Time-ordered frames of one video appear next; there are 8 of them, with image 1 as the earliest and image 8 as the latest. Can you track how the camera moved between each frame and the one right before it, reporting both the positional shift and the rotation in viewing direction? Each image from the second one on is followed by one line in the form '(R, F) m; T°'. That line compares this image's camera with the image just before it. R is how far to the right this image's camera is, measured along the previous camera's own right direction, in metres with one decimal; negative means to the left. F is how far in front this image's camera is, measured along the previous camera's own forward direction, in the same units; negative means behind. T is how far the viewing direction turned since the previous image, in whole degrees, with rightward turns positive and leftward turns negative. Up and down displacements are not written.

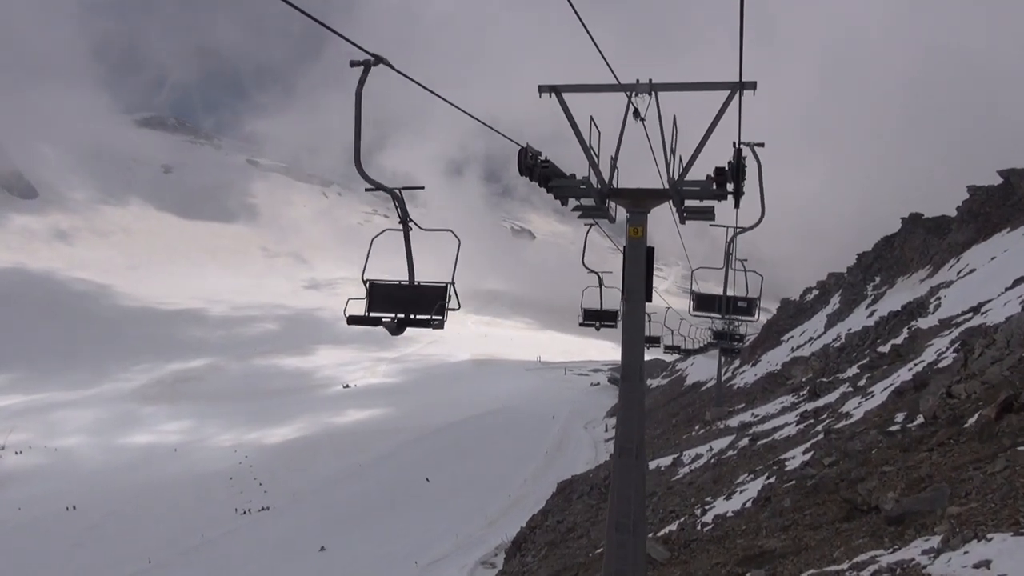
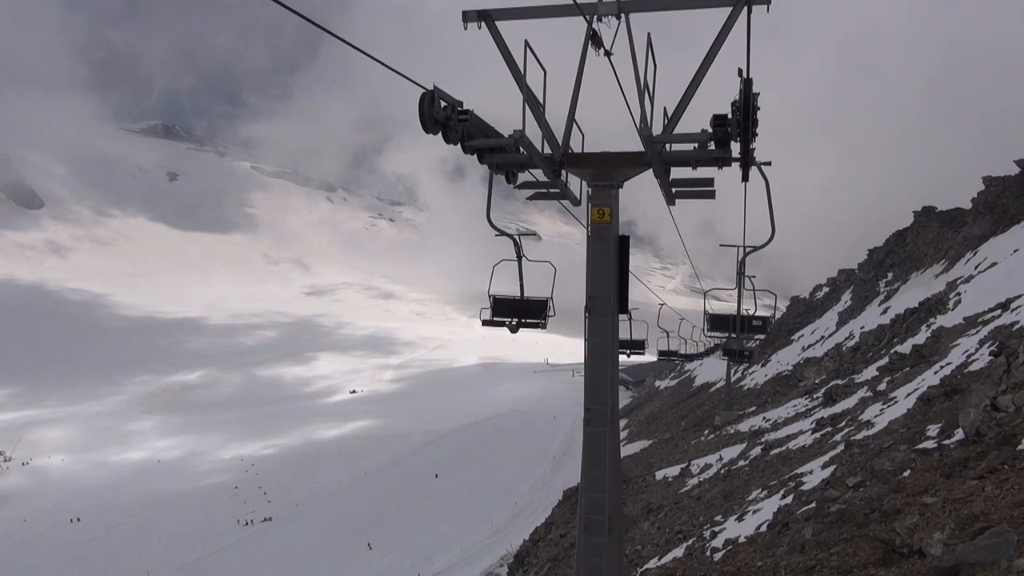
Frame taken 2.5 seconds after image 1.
(+0.3, +0.9) m; -1°
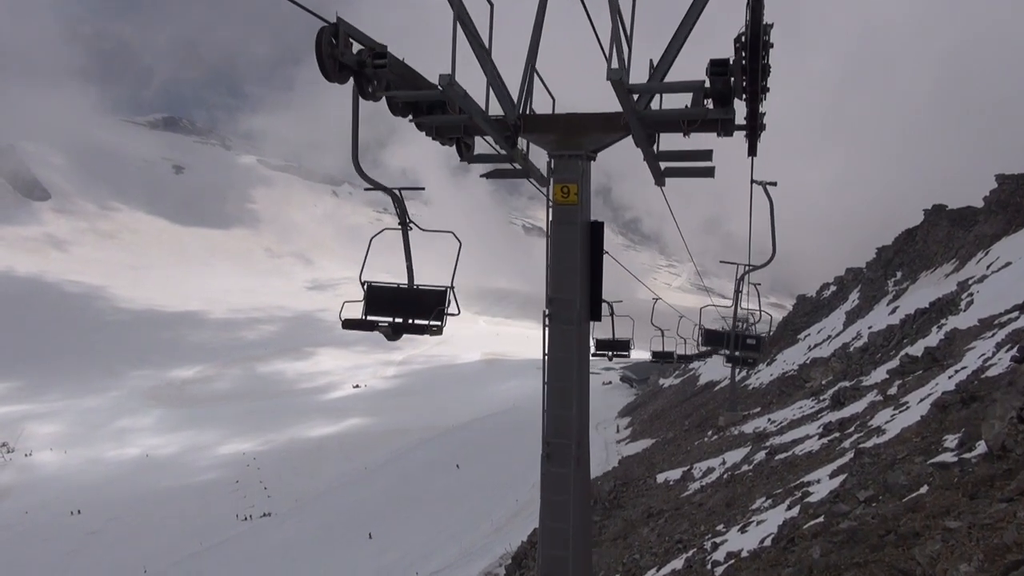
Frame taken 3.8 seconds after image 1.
(+0.2, +0.5) m; 0°
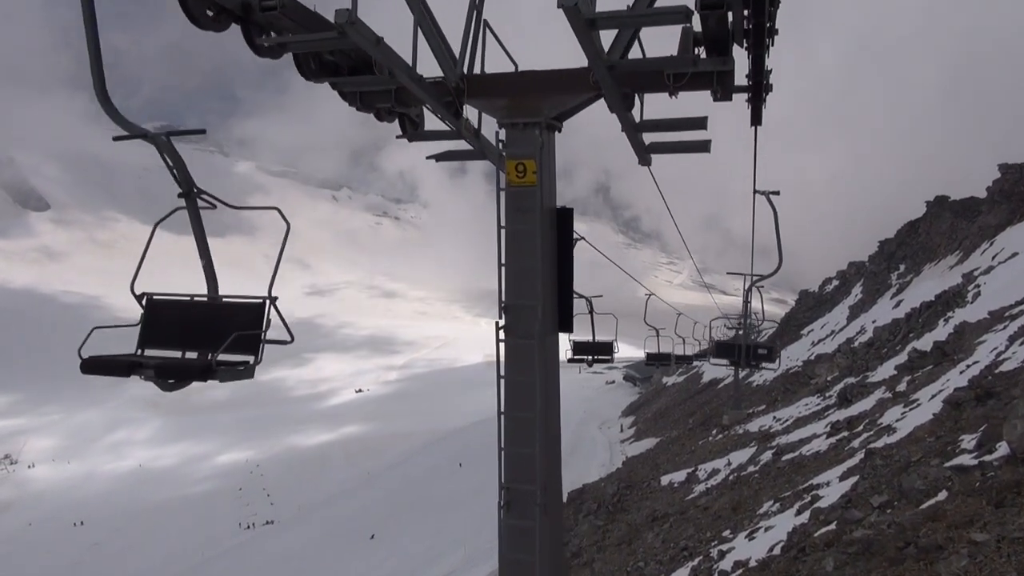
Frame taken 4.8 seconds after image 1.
(+0.1, +0.4) m; 0°
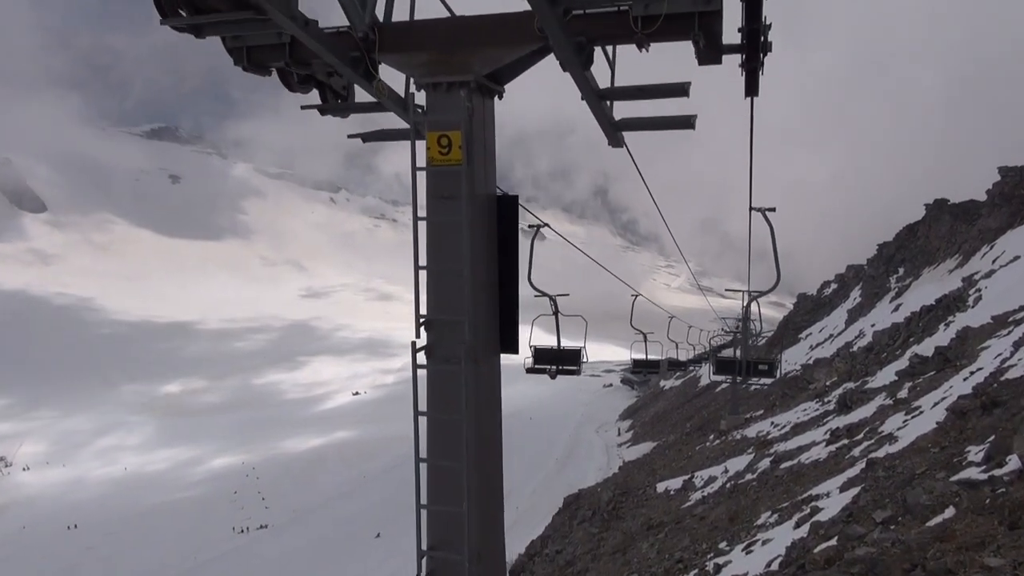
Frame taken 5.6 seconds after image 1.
(+0.1, +0.3) m; 0°
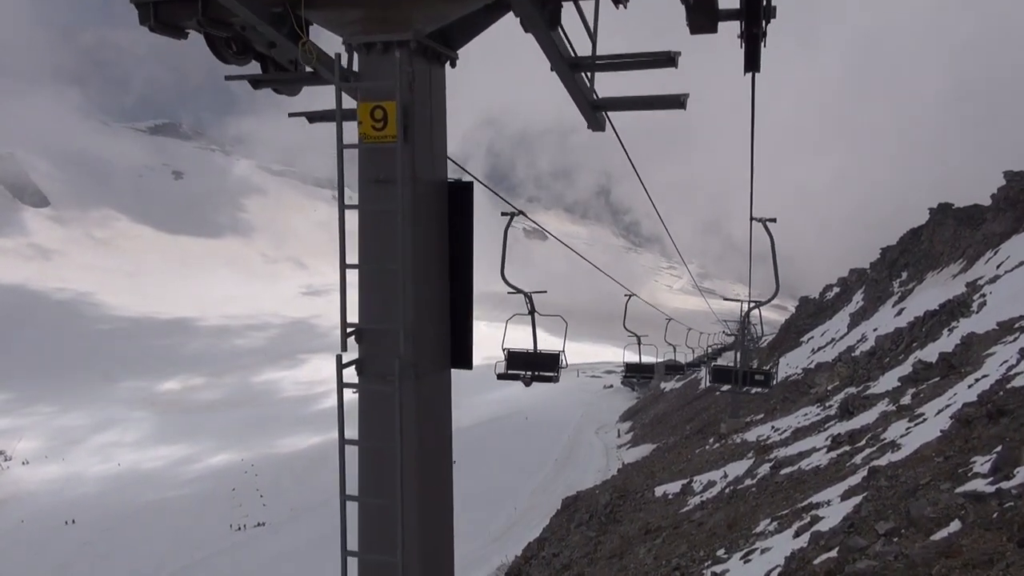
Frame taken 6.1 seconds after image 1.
(+0.1, +0.2) m; 0°
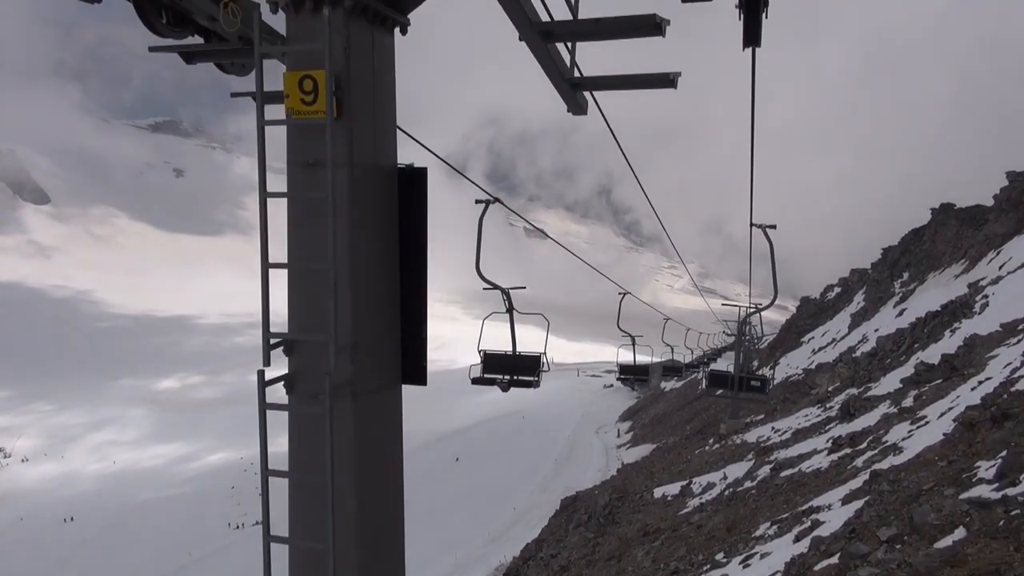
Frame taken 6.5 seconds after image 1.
(+0.1, +0.1) m; 0°
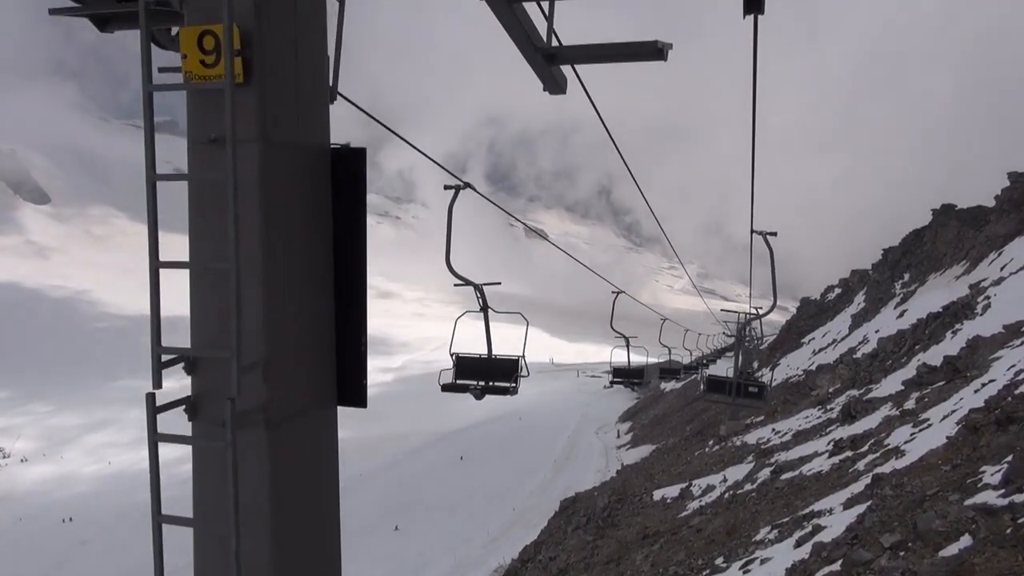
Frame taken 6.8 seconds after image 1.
(+0.1, +0.1) m; 0°
